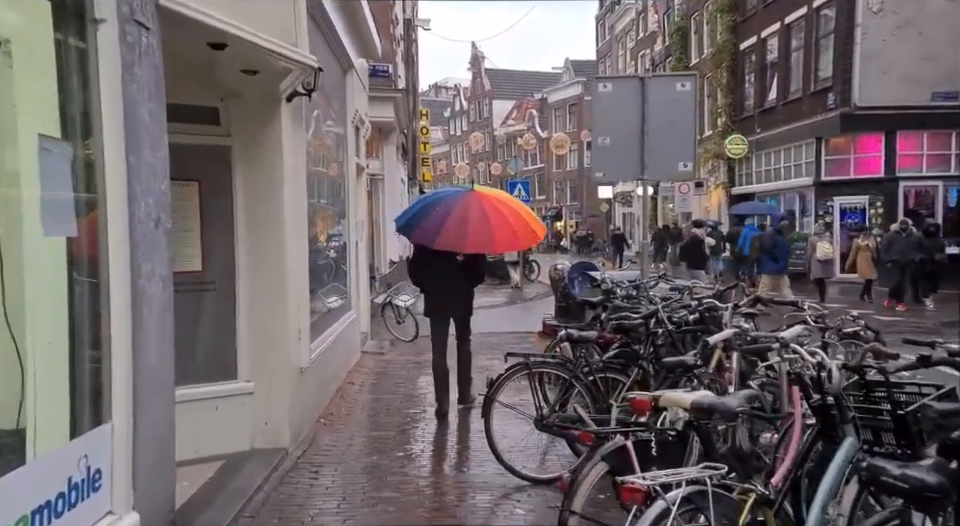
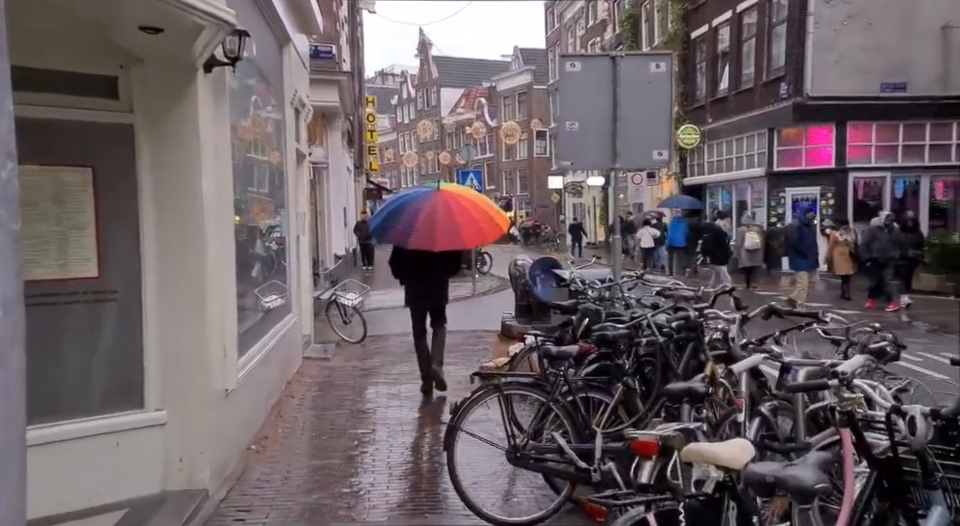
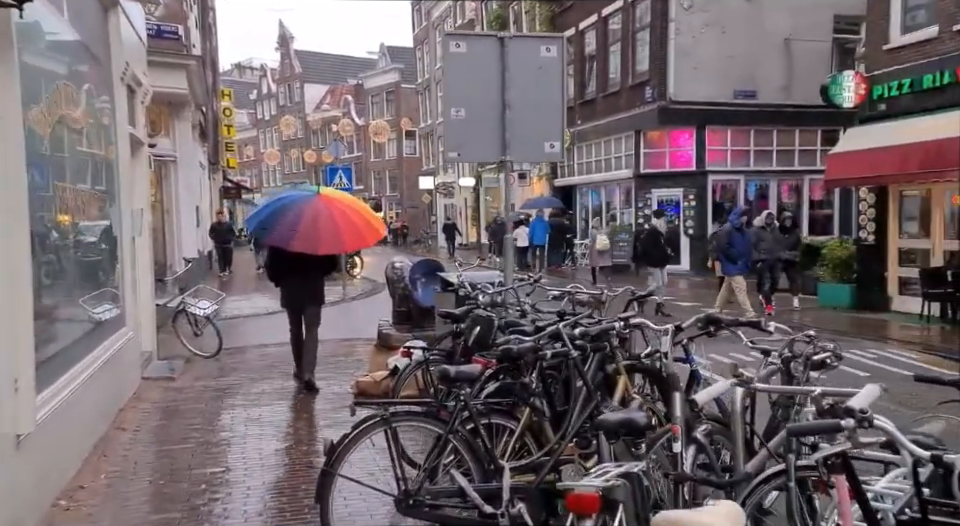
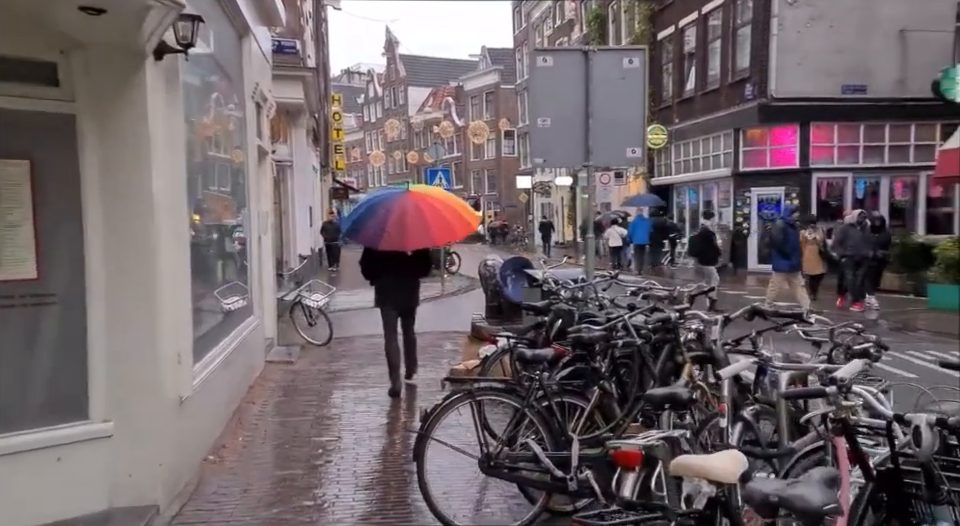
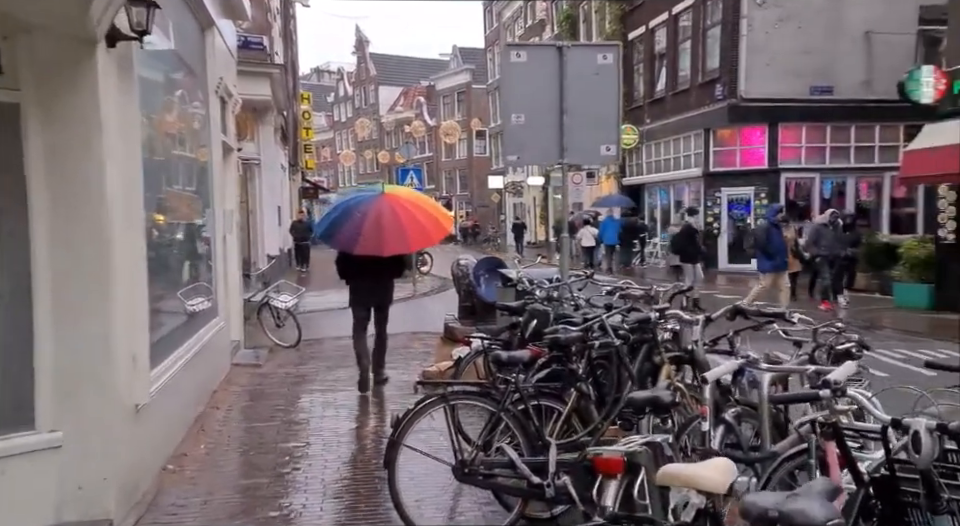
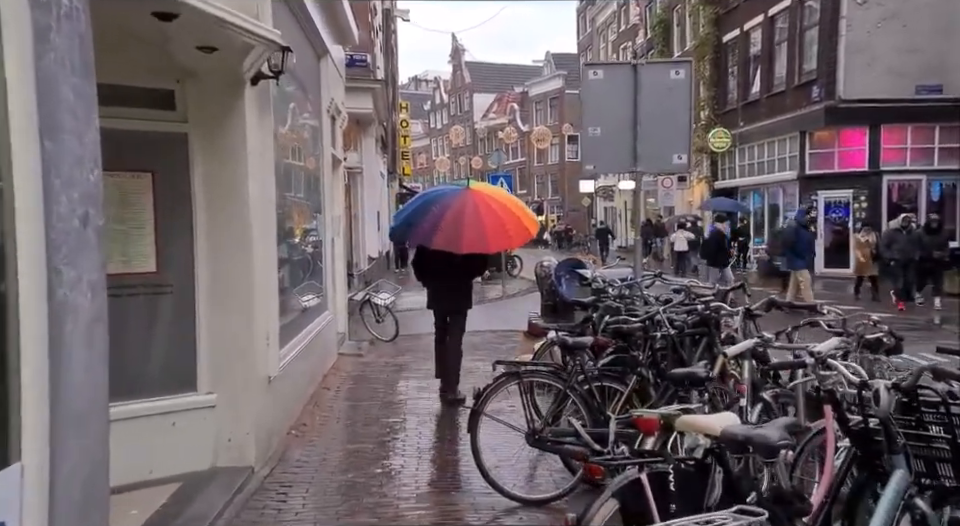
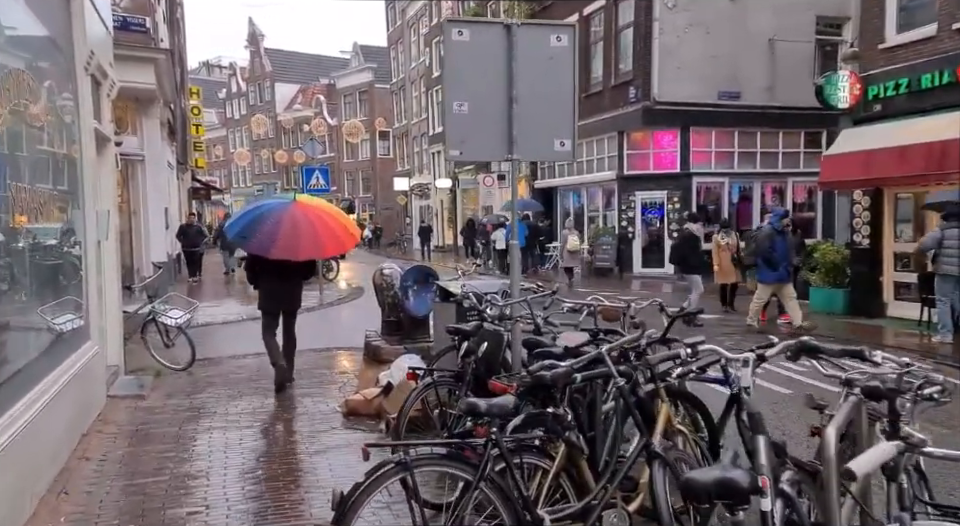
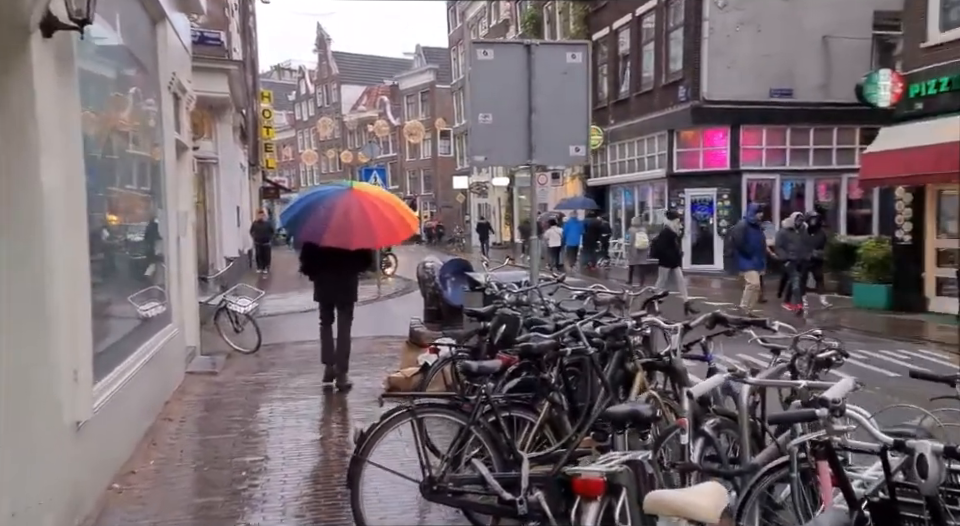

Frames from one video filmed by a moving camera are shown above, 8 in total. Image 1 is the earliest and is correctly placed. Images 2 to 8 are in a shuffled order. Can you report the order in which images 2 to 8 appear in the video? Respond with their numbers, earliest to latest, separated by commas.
6, 2, 4, 5, 8, 3, 7
